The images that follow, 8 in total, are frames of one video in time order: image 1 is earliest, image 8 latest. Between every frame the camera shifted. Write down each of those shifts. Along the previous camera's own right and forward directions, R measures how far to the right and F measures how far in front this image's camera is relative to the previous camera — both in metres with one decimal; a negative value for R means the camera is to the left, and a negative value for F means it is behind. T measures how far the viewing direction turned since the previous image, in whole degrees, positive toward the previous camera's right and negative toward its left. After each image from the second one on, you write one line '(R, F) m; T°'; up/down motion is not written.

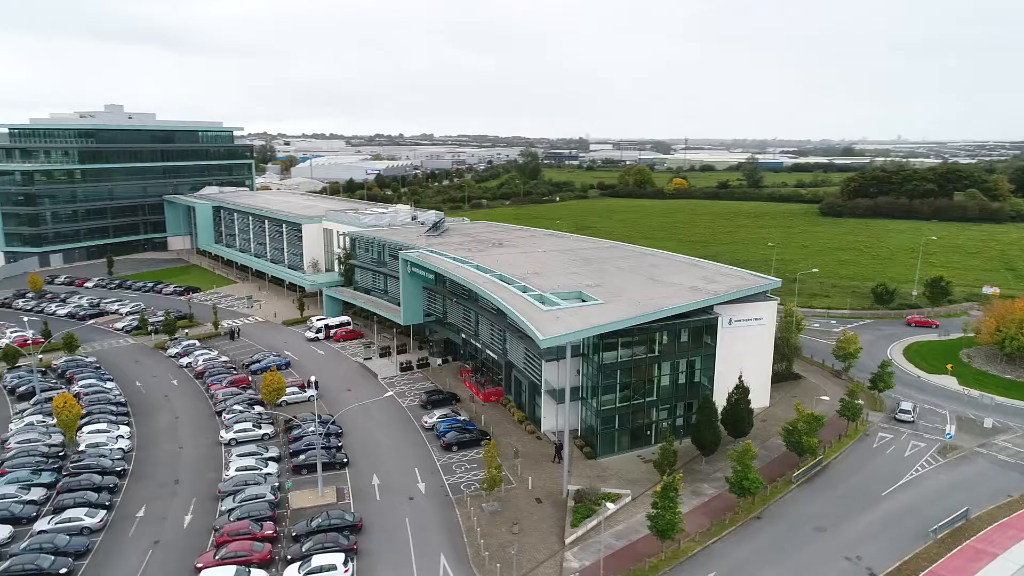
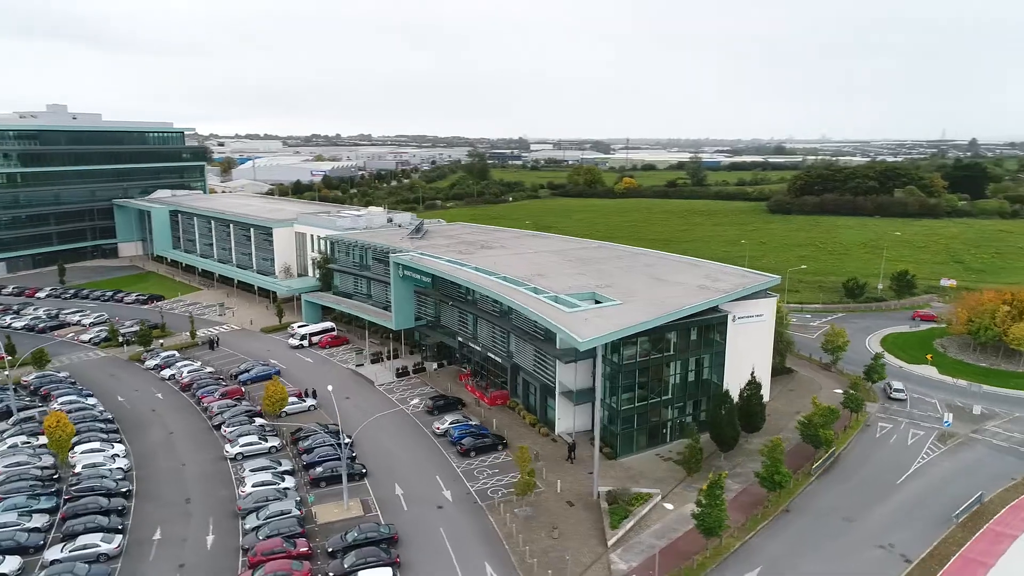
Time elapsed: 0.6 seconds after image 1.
(-4.4, +0.6) m; +5°
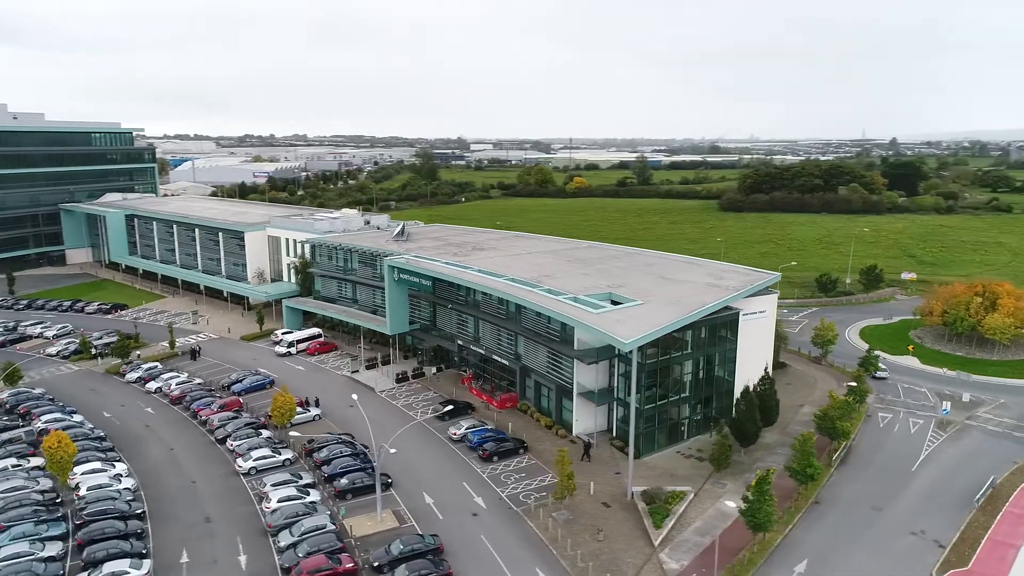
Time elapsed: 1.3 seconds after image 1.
(-4.6, +0.6) m; +5°
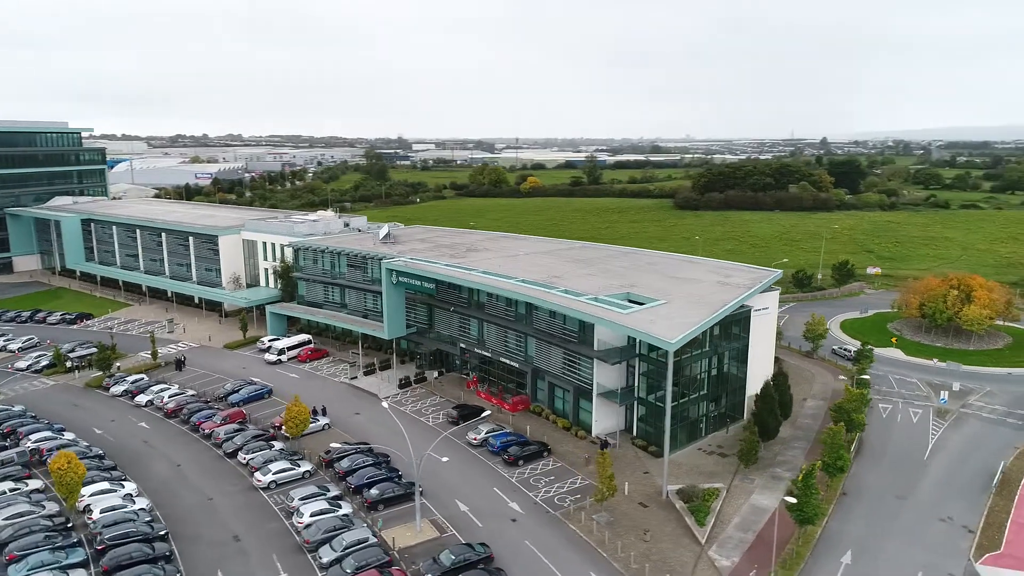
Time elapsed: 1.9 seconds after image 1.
(-4.6, +0.6) m; +5°
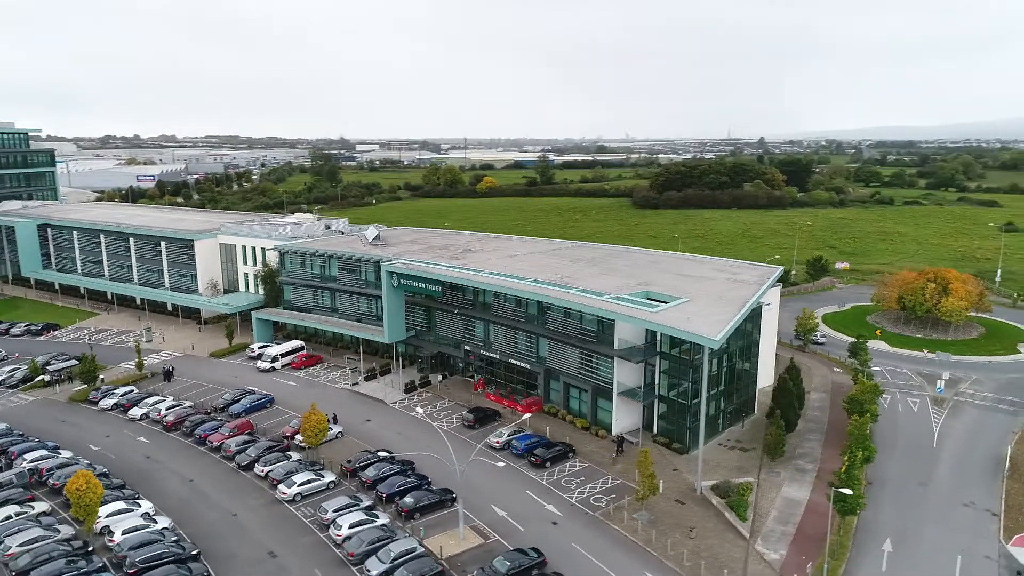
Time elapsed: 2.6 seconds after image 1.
(-4.5, +0.6) m; +4°
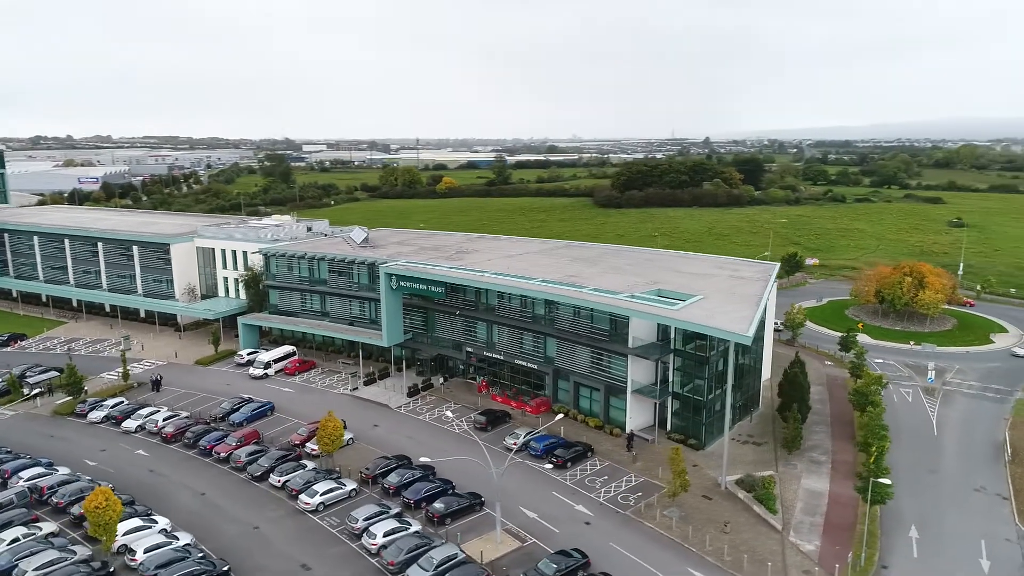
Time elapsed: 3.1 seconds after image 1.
(-3.9, +0.4) m; +4°
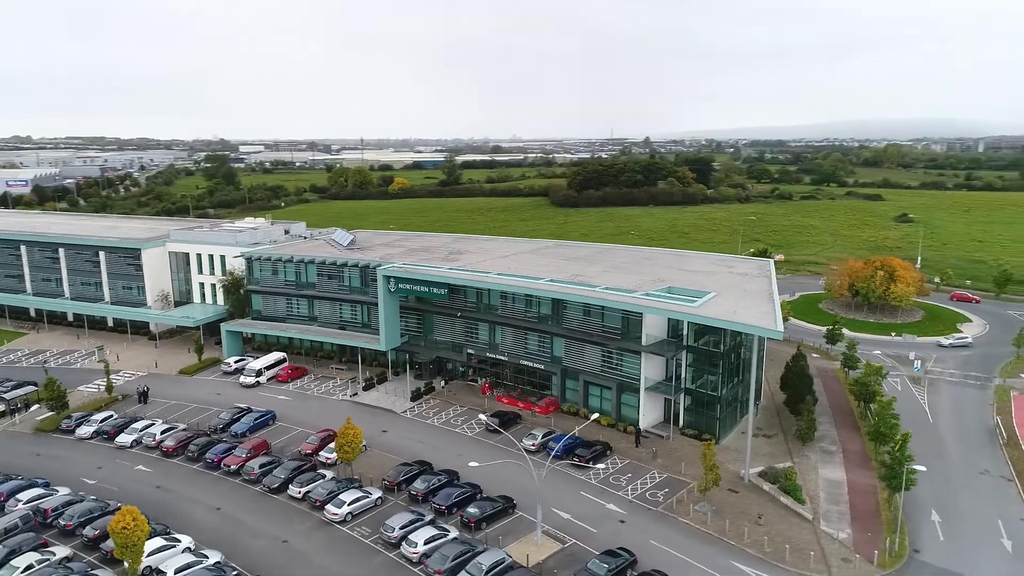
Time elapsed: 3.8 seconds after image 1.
(-4.3, +0.5) m; +5°
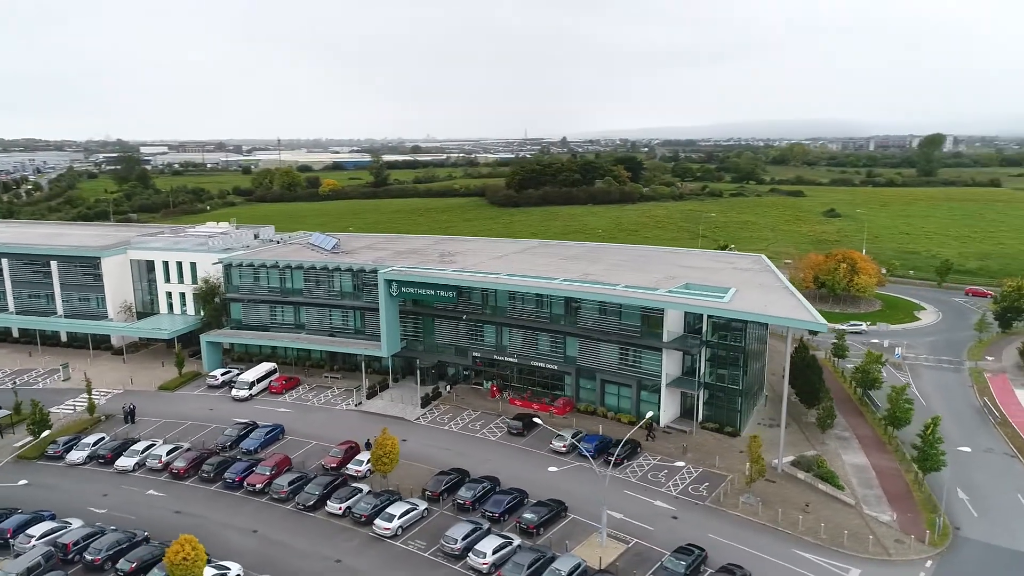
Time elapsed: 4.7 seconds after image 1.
(-6.4, +0.9) m; +7°
